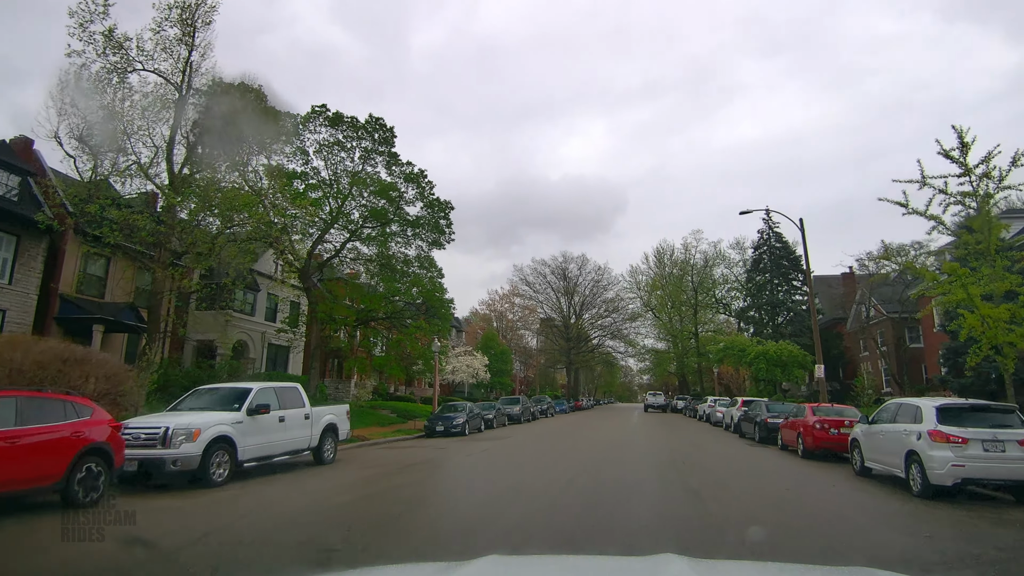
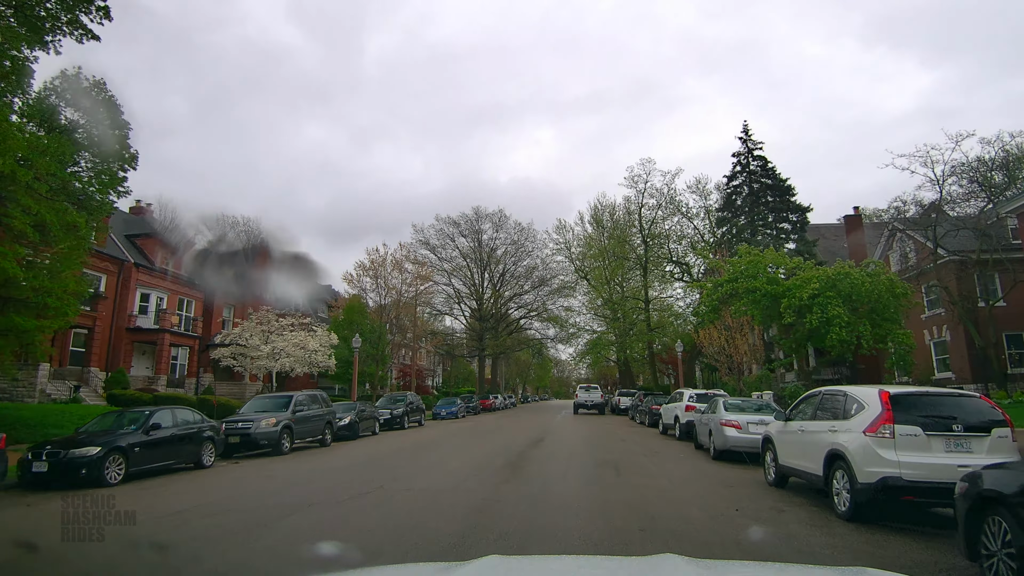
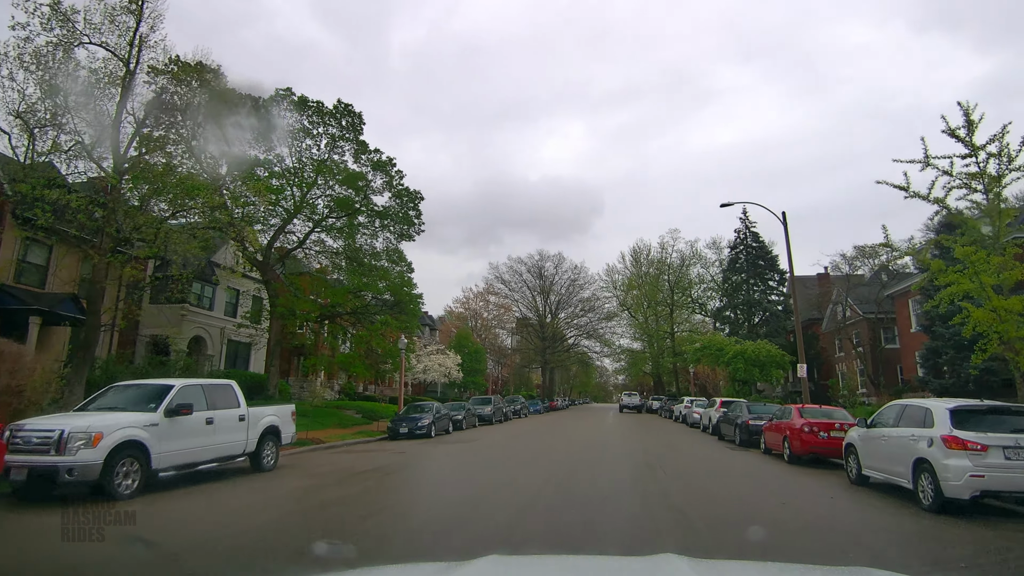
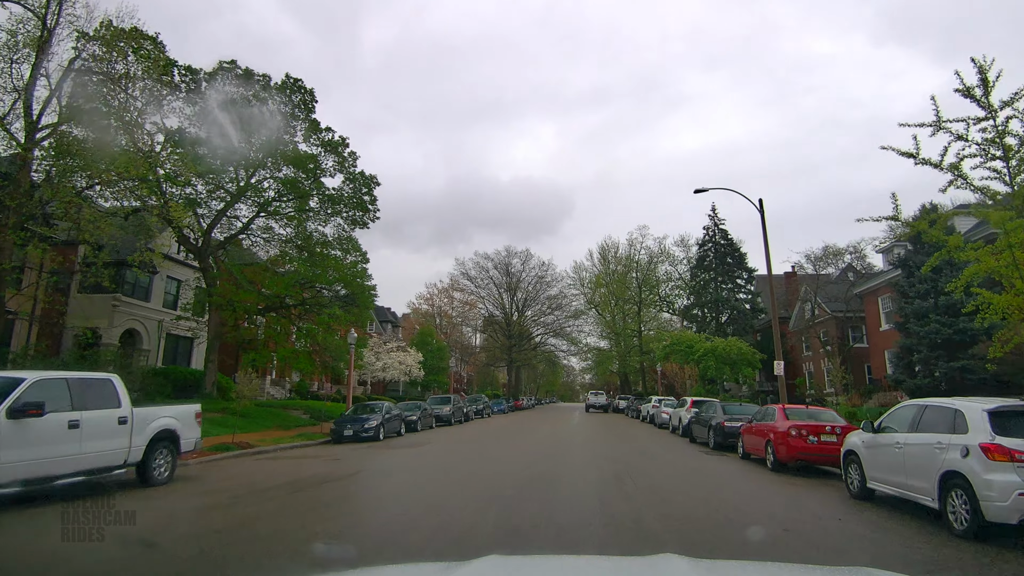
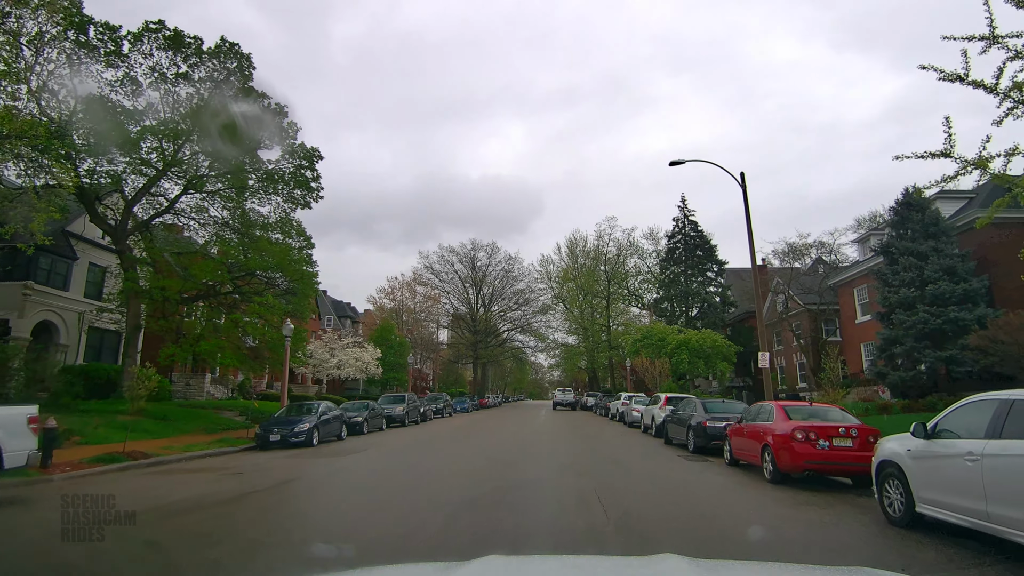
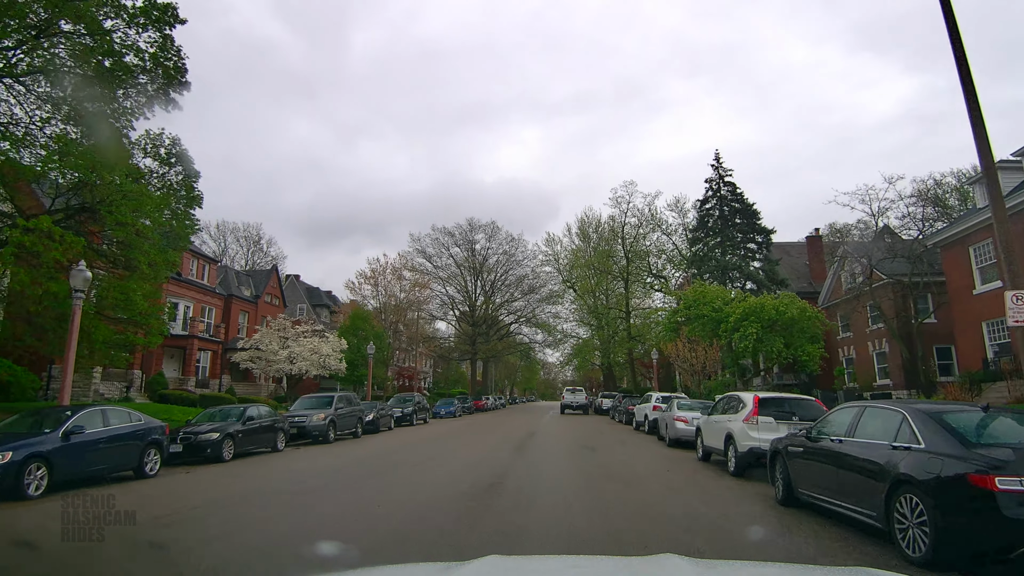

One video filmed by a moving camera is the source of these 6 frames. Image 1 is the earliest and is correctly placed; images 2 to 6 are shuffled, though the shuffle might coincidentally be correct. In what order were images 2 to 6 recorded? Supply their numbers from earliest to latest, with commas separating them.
3, 4, 5, 6, 2
